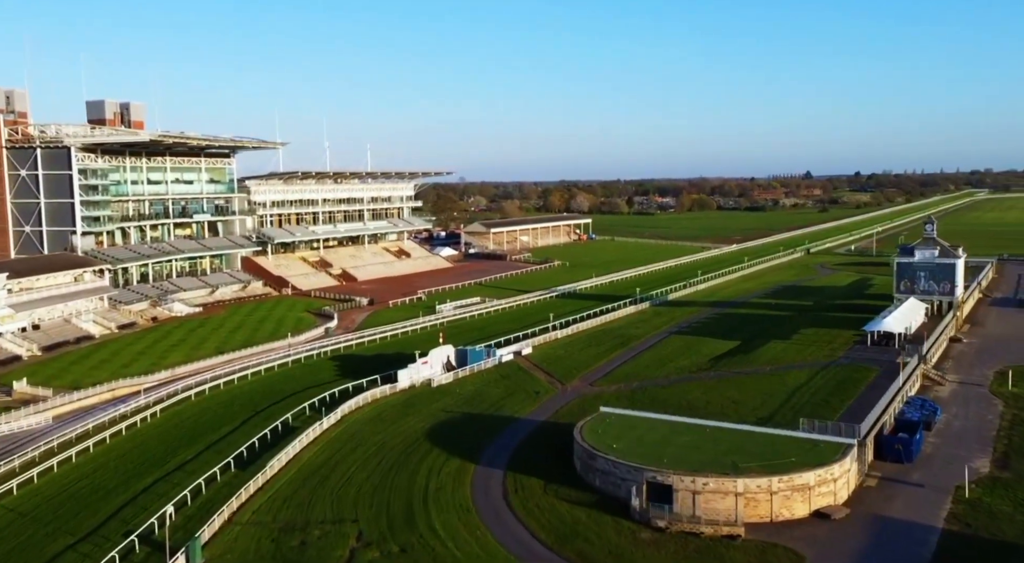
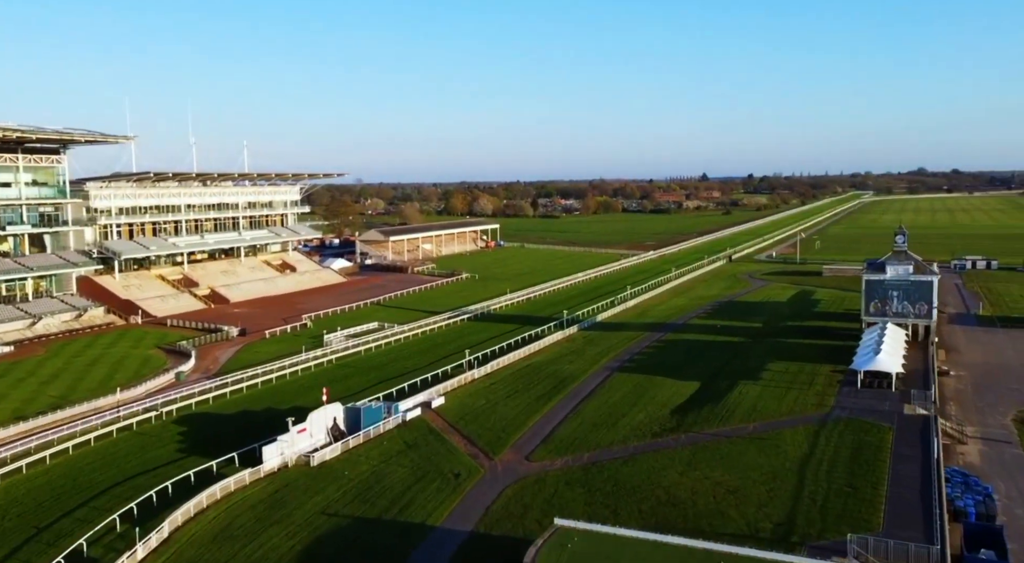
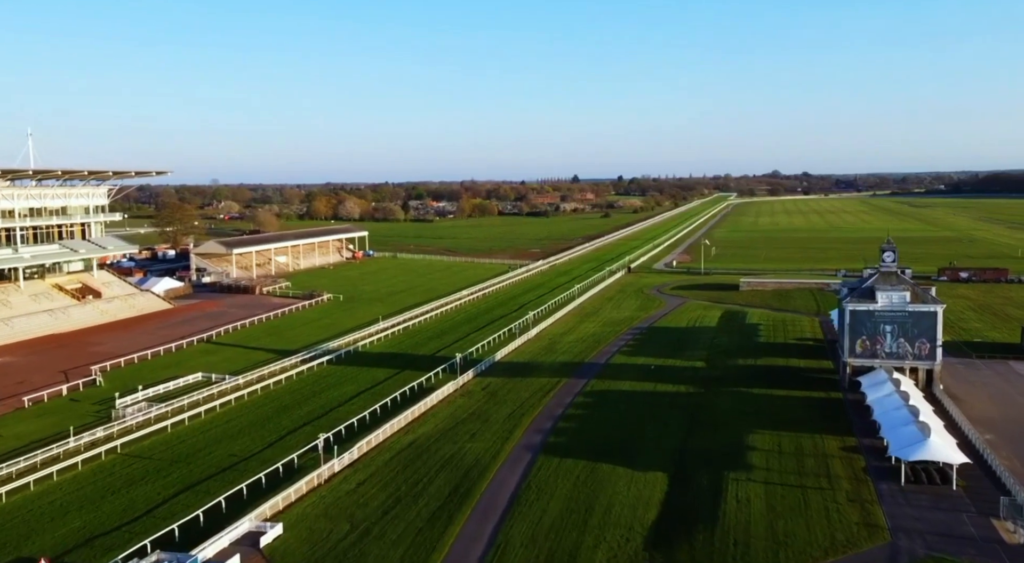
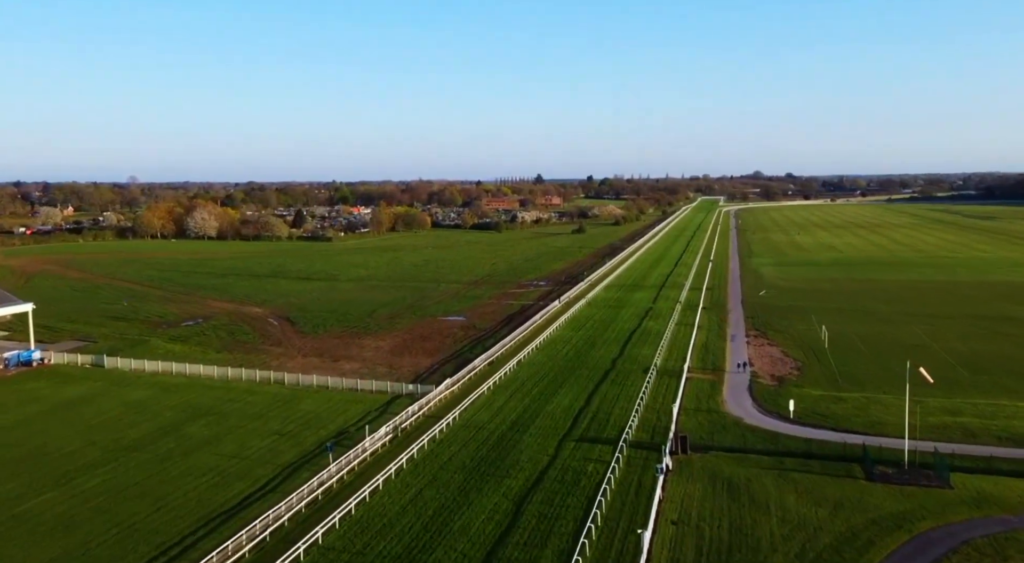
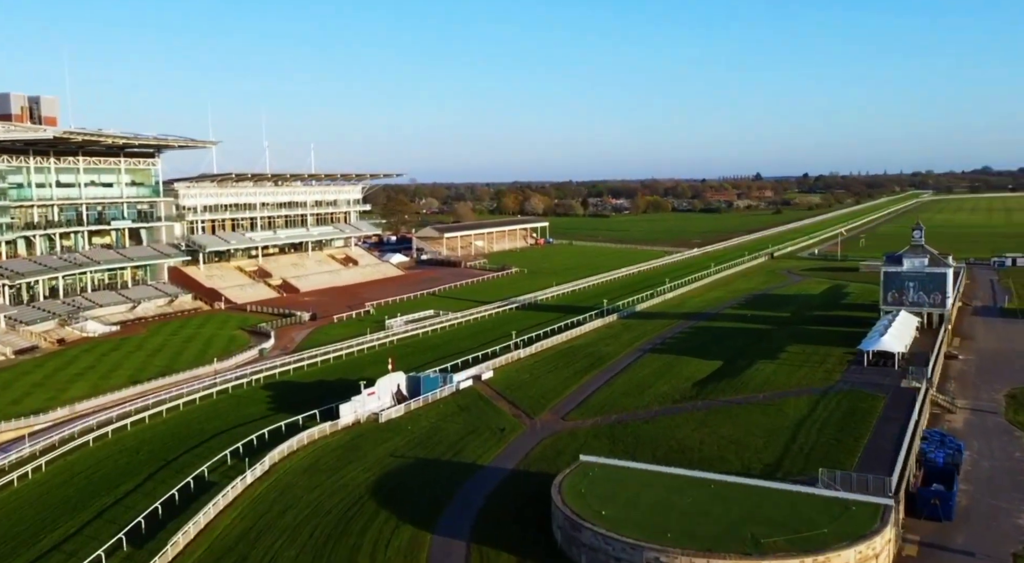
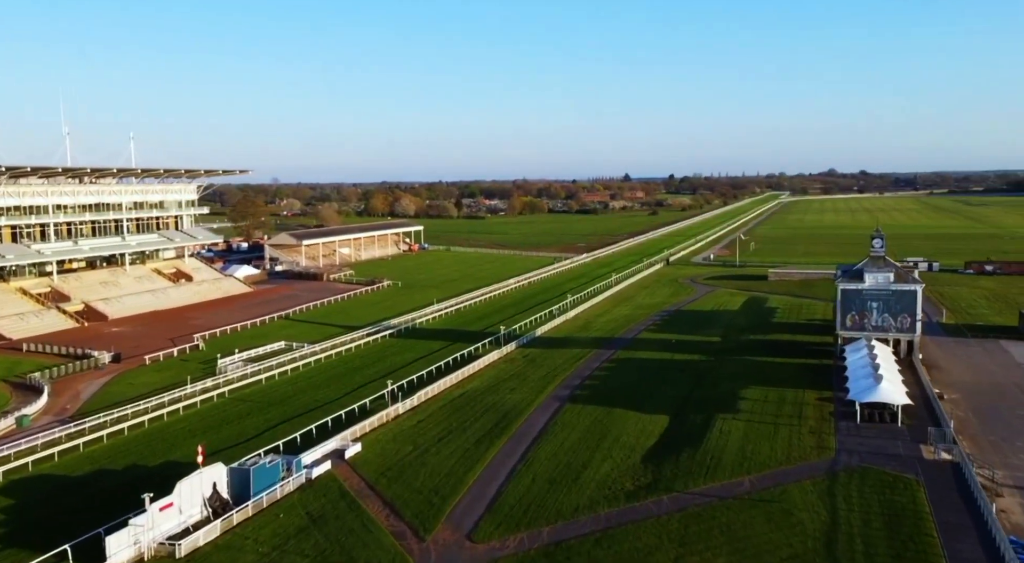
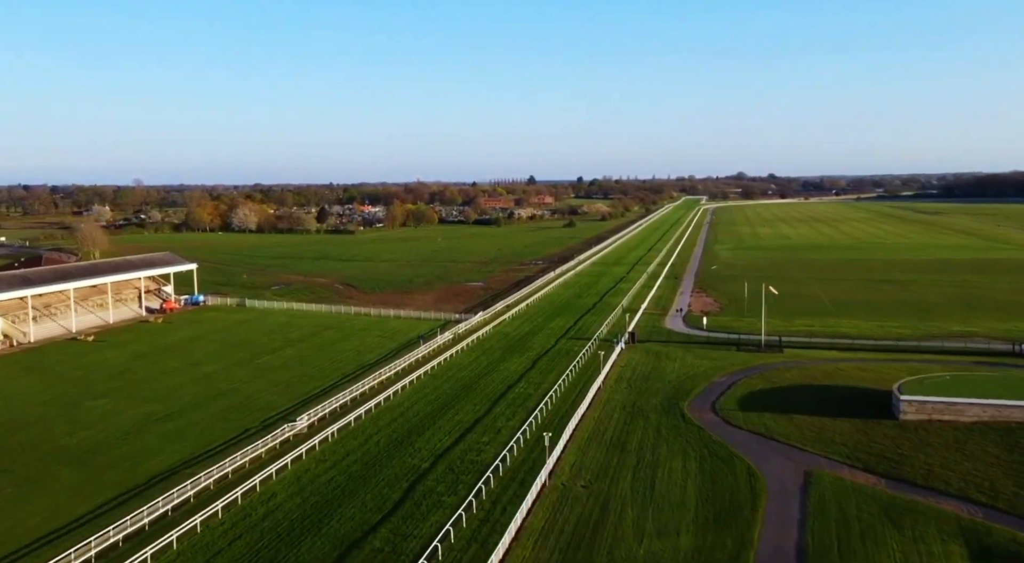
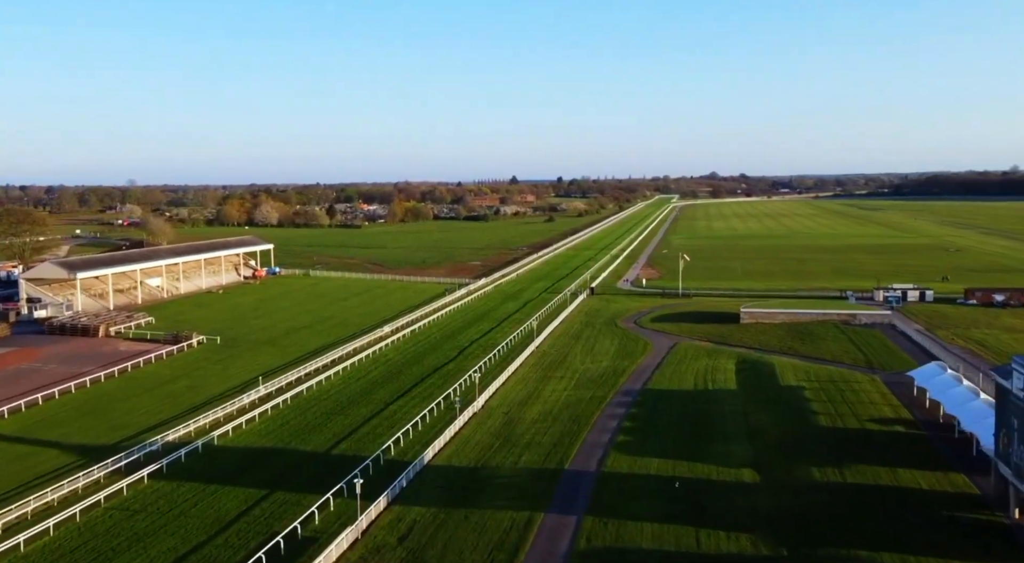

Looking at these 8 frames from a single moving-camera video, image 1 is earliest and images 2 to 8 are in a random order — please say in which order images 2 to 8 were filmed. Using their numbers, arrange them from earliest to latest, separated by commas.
5, 2, 6, 3, 8, 7, 4
